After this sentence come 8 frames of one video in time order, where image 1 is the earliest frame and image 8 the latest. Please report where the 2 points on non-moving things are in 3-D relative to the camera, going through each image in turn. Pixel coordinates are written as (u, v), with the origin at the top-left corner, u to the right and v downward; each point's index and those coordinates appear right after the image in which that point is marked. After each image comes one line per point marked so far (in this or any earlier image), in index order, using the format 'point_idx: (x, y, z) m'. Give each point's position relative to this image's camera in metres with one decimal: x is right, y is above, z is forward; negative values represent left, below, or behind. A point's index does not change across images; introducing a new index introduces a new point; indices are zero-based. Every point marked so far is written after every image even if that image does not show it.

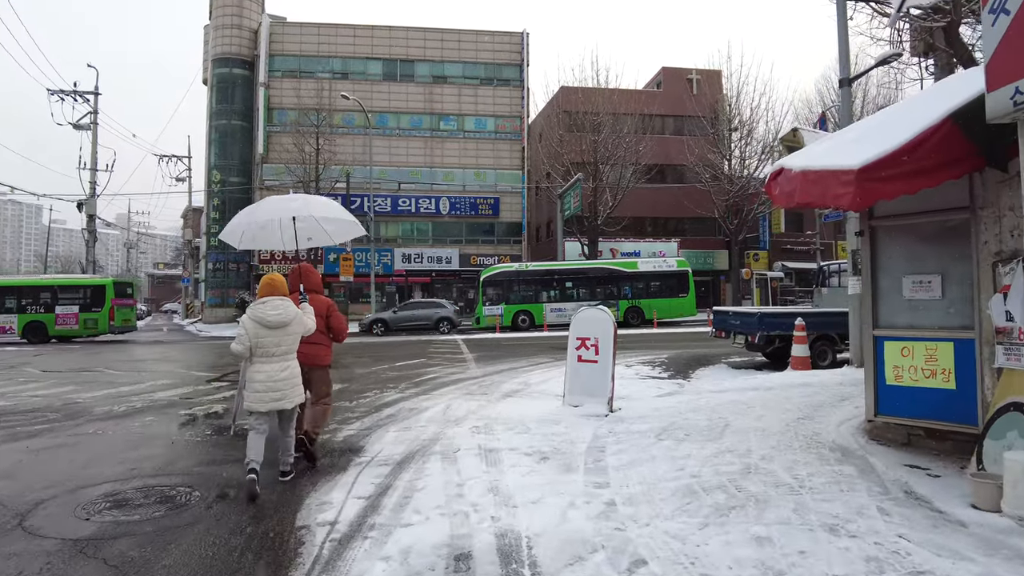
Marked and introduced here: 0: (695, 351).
0: (+4.2, -1.5, +14.9) m
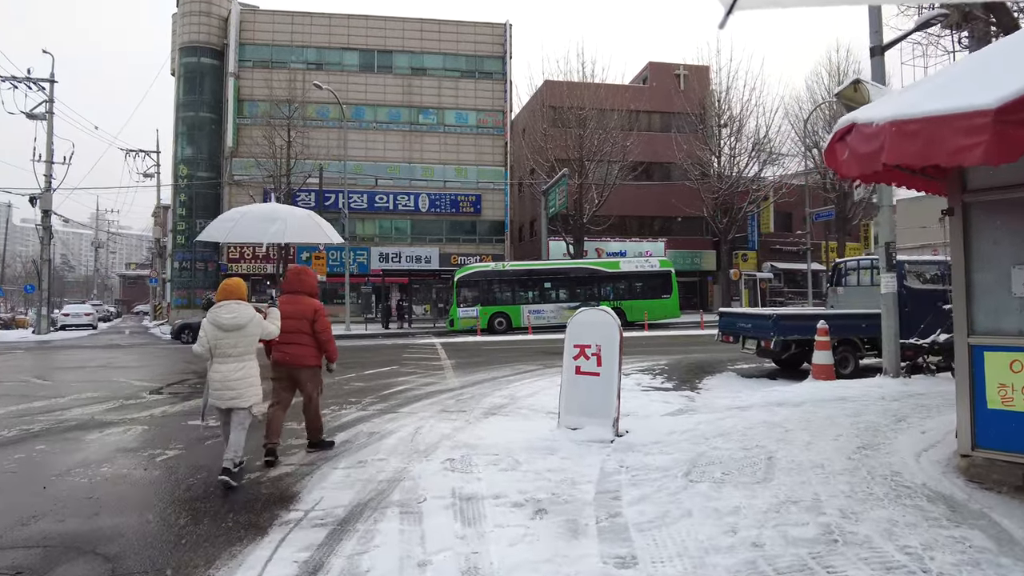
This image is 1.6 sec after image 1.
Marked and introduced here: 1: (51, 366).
0: (+3.8, -1.5, +13.6) m
1: (-12.2, -2.1, +17.3) m
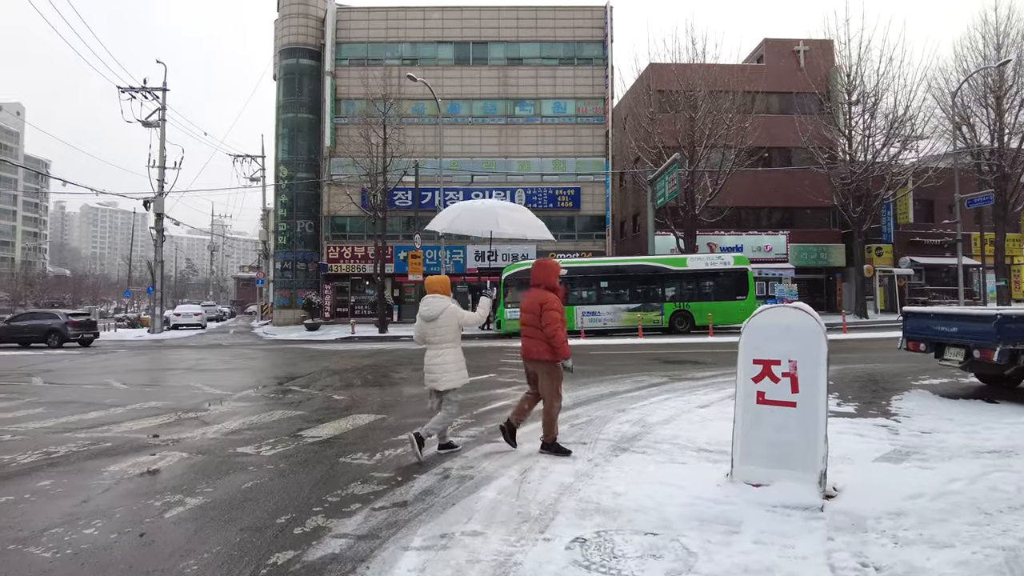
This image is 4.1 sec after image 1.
0: (+5.8, -1.4, +10.9) m
1: (-9.5, -2.0, +16.9) m
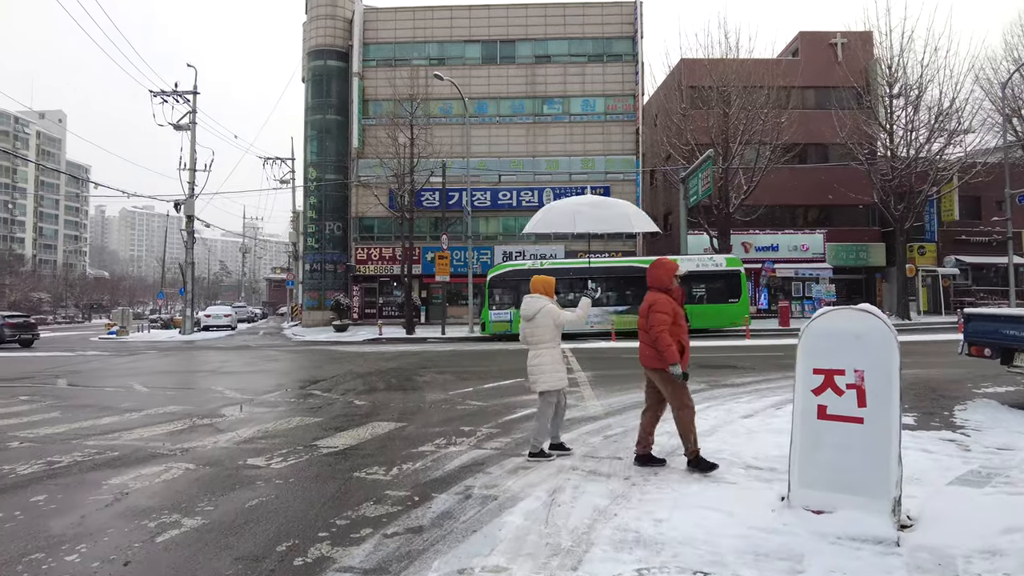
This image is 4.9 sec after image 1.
0: (+6.3, -1.4, +10.1) m
1: (-8.8, -2.1, +16.8) m
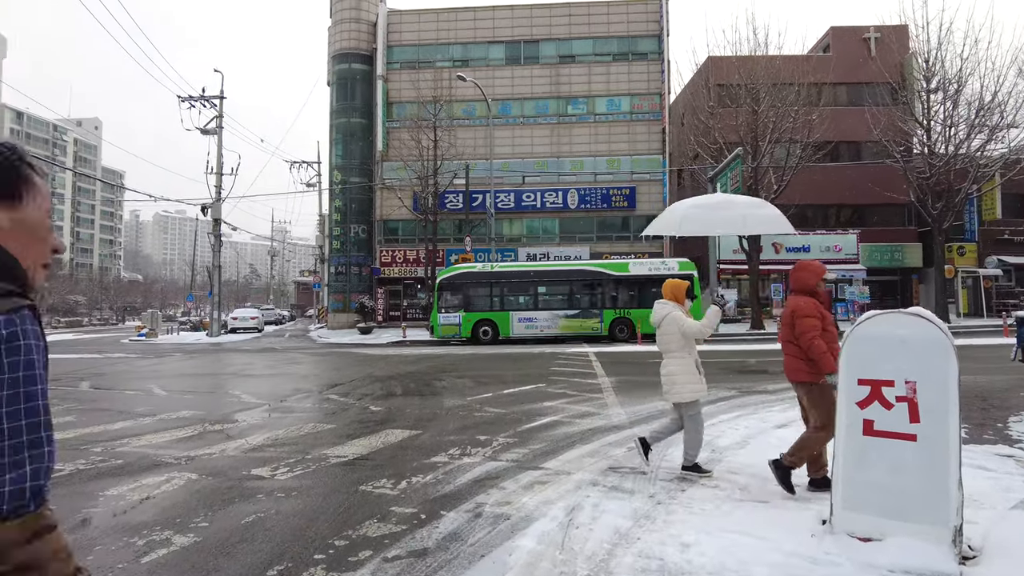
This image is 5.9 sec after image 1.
0: (+6.6, -1.4, +9.5) m
1: (-8.2, -2.1, +16.8) m
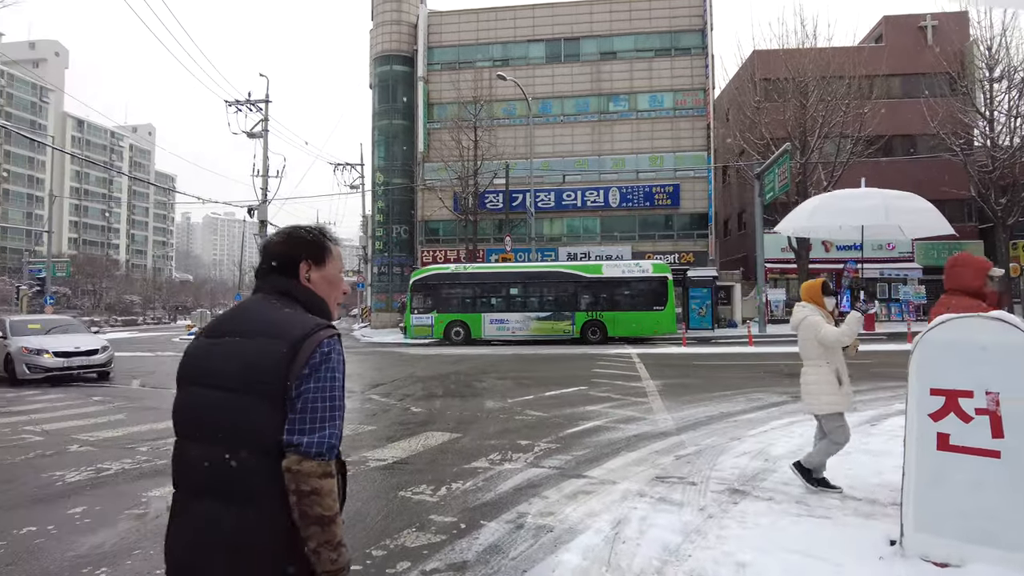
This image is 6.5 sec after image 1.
0: (+7.2, -1.4, +9.0) m
1: (-7.1, -2.1, +17.1) m
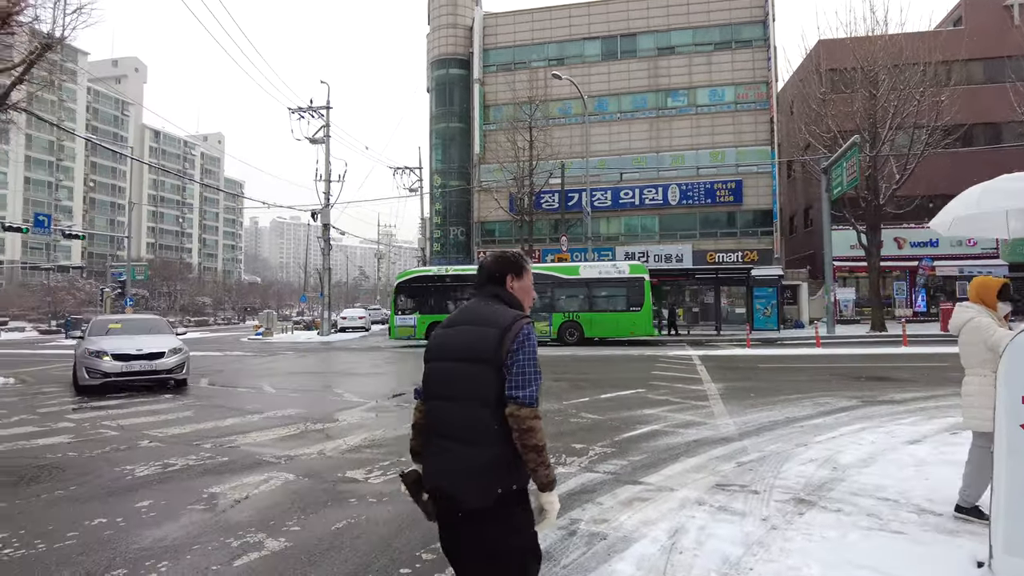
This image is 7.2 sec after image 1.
0: (+7.9, -1.3, +8.2) m
1: (-5.6, -2.2, +17.6) m
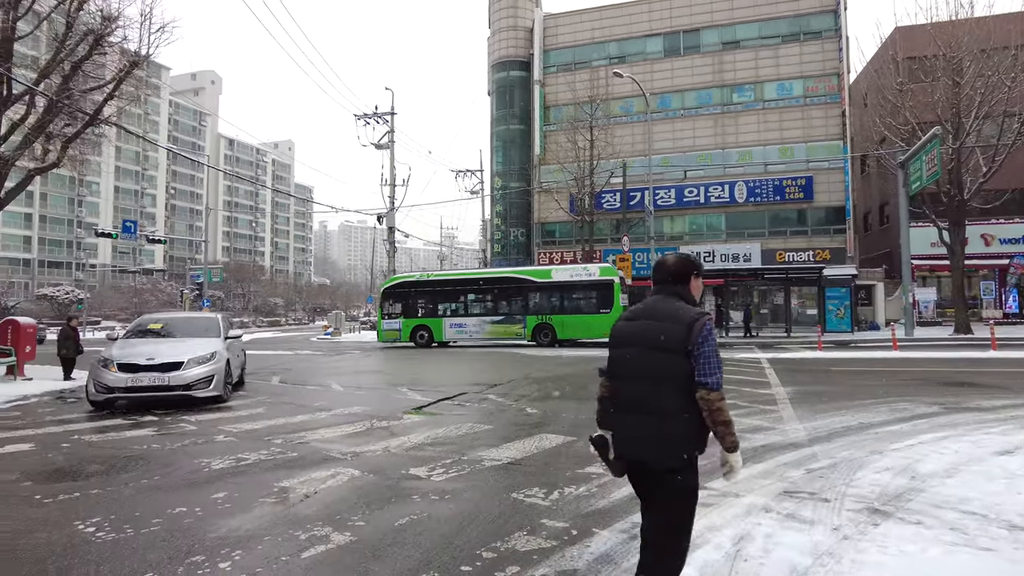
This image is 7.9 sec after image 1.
0: (+8.6, -1.3, +7.4) m
1: (-4.0, -2.2, +18.1) m
